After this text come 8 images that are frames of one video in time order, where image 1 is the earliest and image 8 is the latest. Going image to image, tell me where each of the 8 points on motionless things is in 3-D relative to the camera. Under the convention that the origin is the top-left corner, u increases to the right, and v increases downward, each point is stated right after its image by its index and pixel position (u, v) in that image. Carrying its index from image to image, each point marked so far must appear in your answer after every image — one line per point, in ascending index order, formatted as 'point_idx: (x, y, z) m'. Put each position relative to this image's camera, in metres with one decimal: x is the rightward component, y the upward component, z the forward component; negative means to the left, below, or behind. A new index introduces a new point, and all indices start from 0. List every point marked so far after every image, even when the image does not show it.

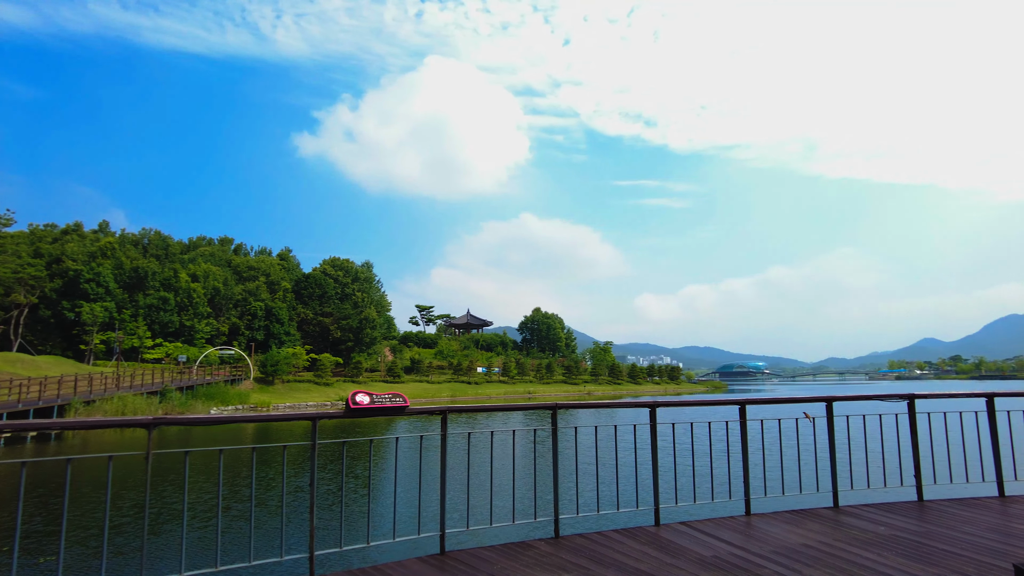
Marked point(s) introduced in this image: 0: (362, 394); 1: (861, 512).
0: (-1.5, -1.1, +6.8) m
1: (+5.0, -3.2, +9.5) m
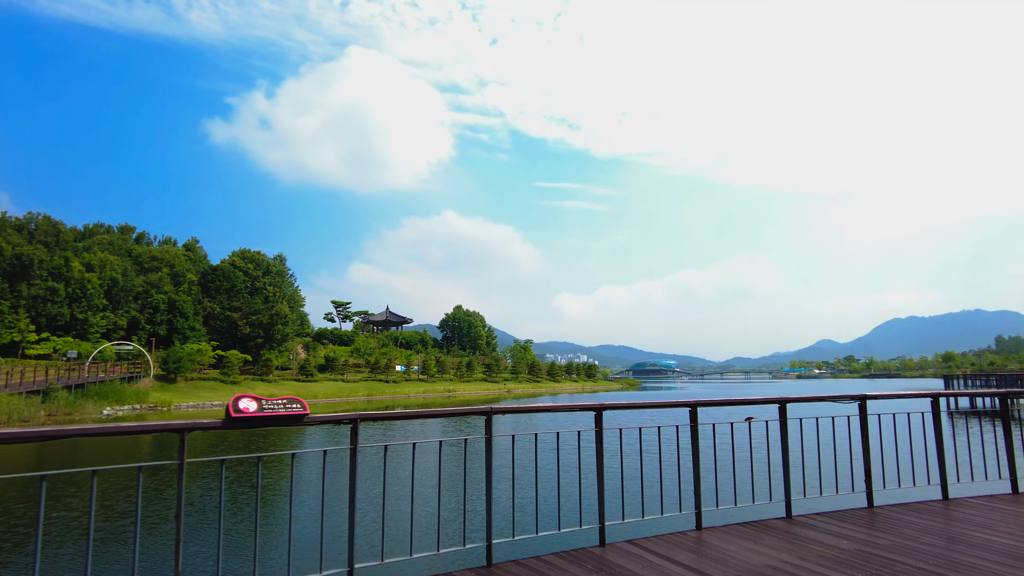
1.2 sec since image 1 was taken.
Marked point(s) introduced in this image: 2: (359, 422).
0: (-2.1, -0.9, +5.4) m
1: (+4.0, -3.1, +8.8) m
2: (-1.3, -1.2, +5.9) m
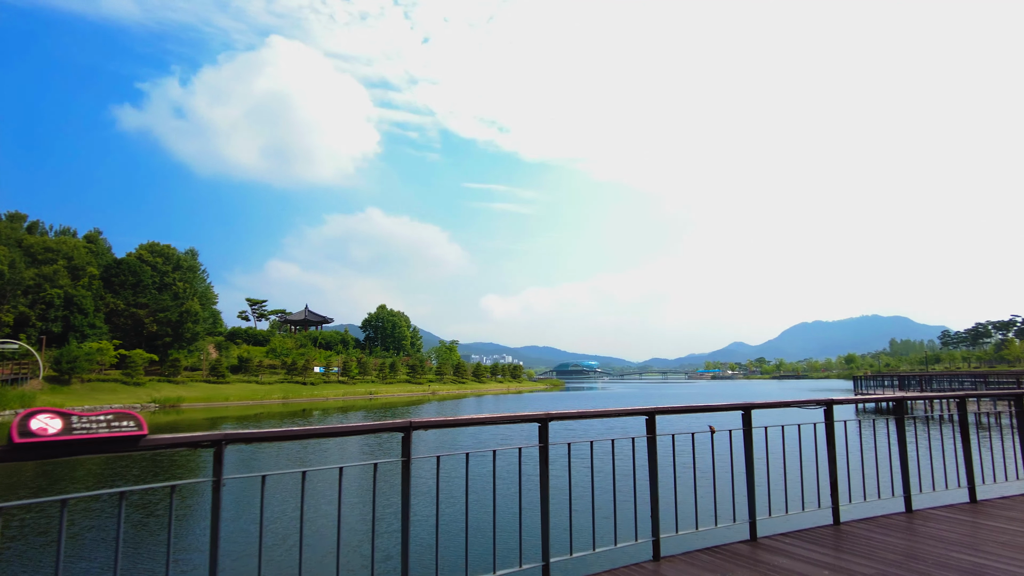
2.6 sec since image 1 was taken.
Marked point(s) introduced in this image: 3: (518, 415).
0: (-2.6, -0.7, +3.7) m
1: (+3.1, -3.0, +7.8) m
2: (-1.8, -1.0, +4.2) m
3: (+0.1, -1.1, +5.9) m
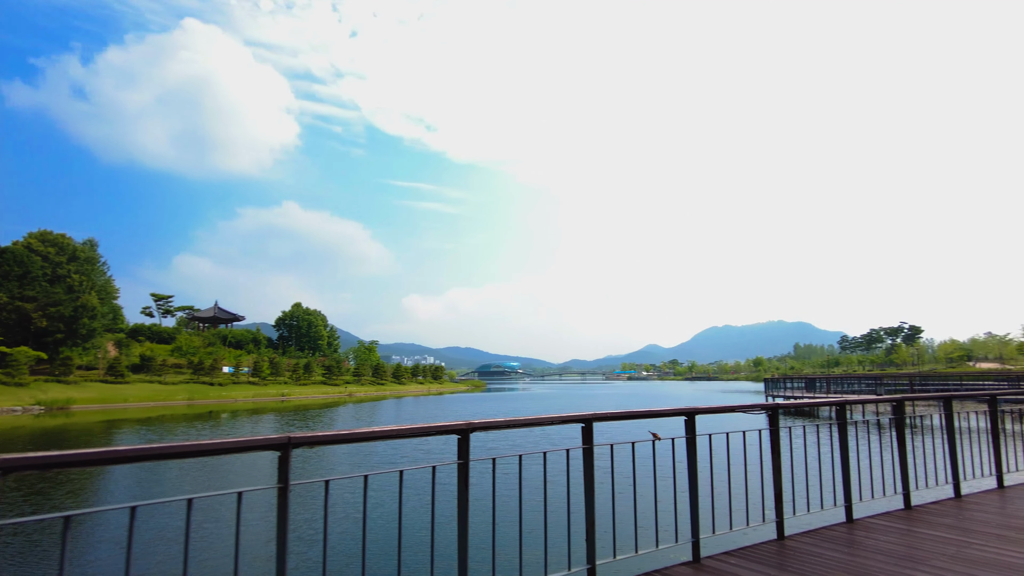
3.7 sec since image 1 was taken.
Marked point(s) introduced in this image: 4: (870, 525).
0: (-2.9, -0.5, +2.3) m
1: (+2.2, -2.9, +7.0) m
2: (-2.2, -0.8, +2.9) m
3: (-0.5, -1.0, +4.7) m
4: (+4.8, -3.2, +8.8) m
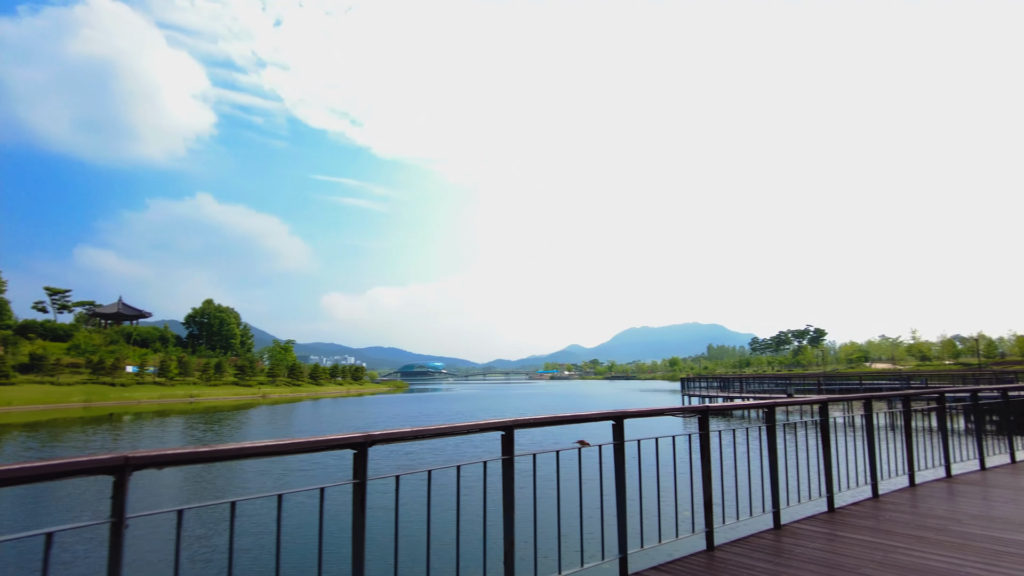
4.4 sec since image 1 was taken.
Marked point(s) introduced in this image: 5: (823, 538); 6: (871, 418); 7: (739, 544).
0: (-3.2, -0.4, +1.2) m
1: (+1.4, -2.9, +6.5) m
2: (-2.6, -0.7, +1.9) m
3: (-1.1, -0.9, +3.9) m
4: (+3.7, -3.1, +8.6) m
5: (+3.9, -3.2, +8.4) m
6: (+5.8, -2.1, +10.8) m
7: (+2.7, -3.1, +8.0) m
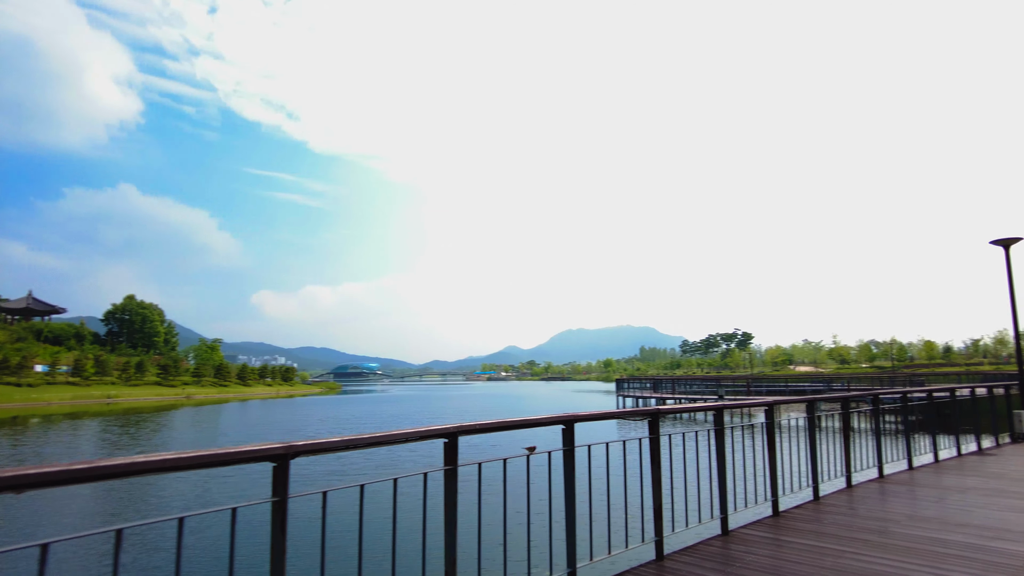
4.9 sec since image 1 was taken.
0: (-3.2, -0.3, +0.4) m
1: (+0.8, -2.8, +6.1) m
2: (-2.7, -0.6, +1.2) m
3: (-1.4, -0.8, +3.3) m
4: (+2.9, -3.1, +8.4) m
5: (+3.2, -3.2, +8.2) m
6: (+4.9, -2.2, +10.8) m
7: (+2.0, -3.1, +7.7) m
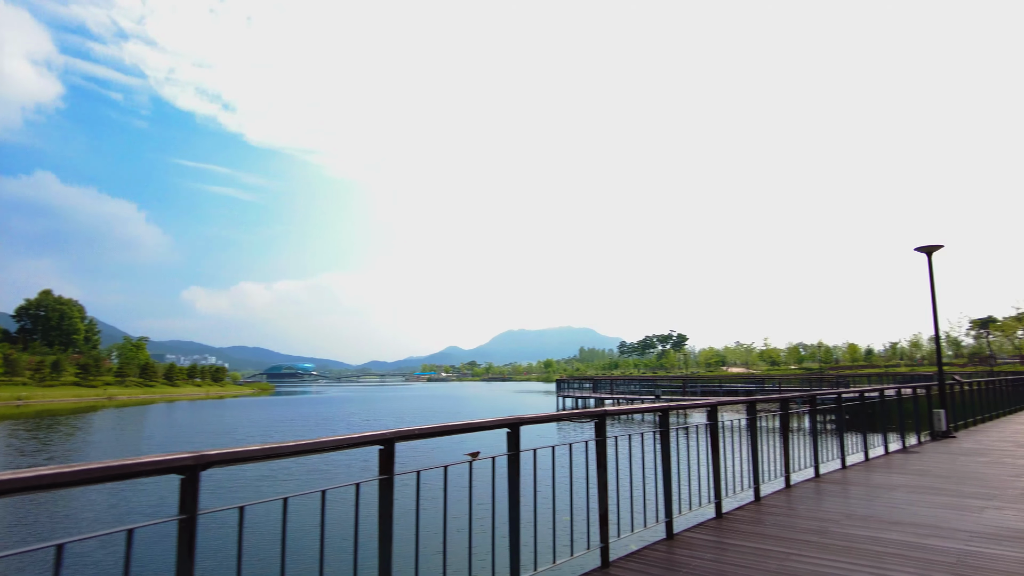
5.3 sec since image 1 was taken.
0: (-3.1, -0.2, -0.2) m
1: (+0.3, -2.8, +5.8) m
2: (-2.7, -0.5, +0.6) m
3: (-1.6, -0.7, +2.8) m
4: (+2.2, -3.1, +8.3) m
5: (+2.5, -3.2, +8.1) m
6: (+3.9, -2.2, +10.9) m
7: (+1.4, -3.0, +7.5) m
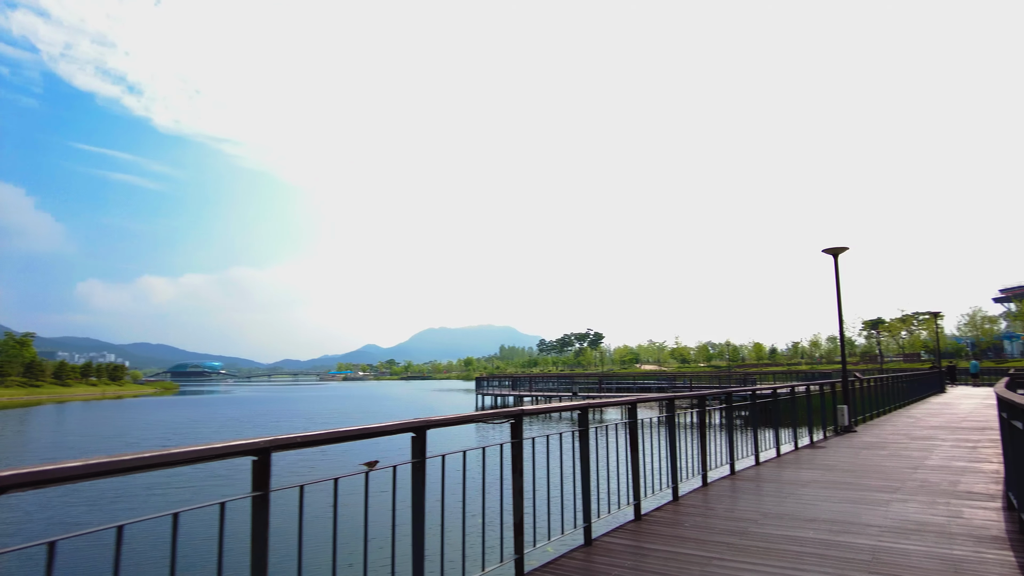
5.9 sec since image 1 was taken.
0: (-3.1, 0.0, -1.2) m
1: (-0.5, -2.7, +5.1) m
2: (-2.8, -0.4, -0.4) m
3: (-2.0, -0.6, +2.0) m
4: (+1.1, -3.0, +7.8) m
5: (+1.4, -3.1, +7.7) m
6: (+2.6, -2.1, +10.6) m
7: (+0.4, -3.0, +7.0) m
